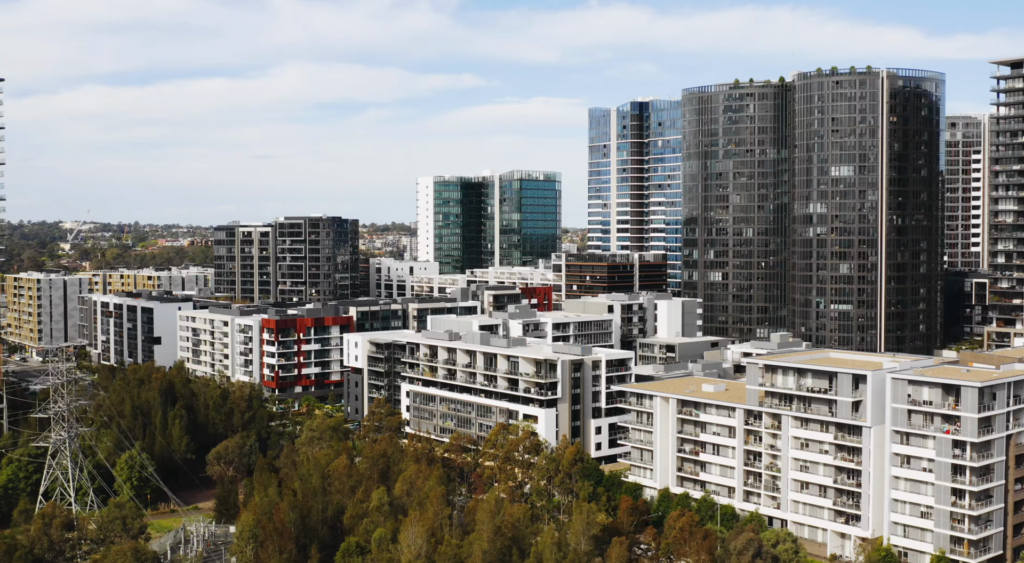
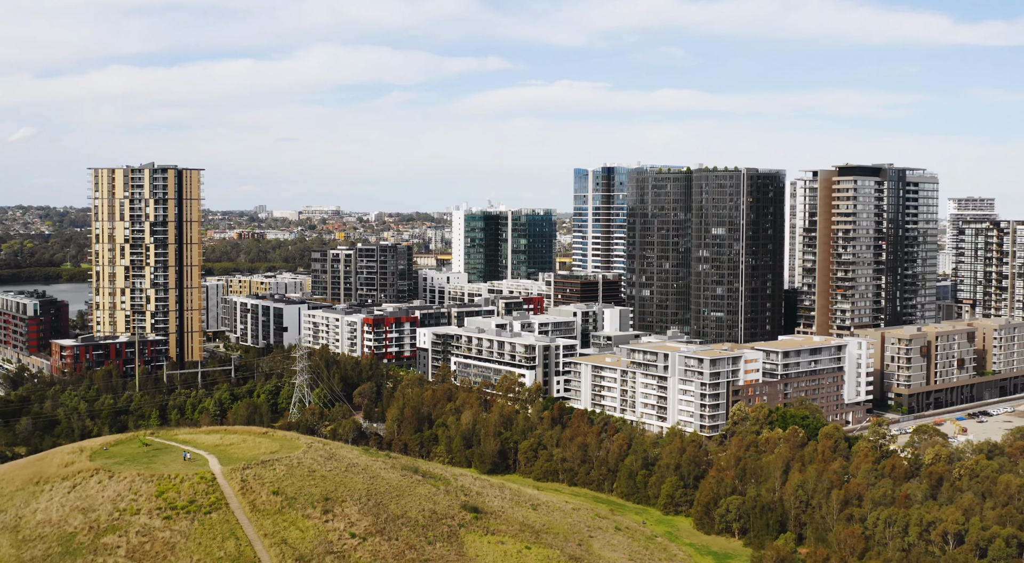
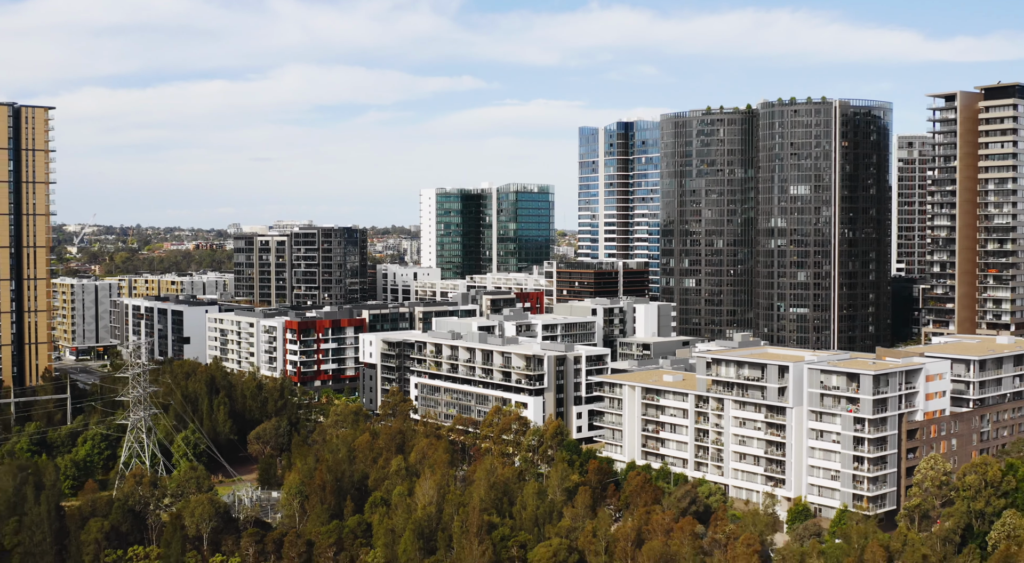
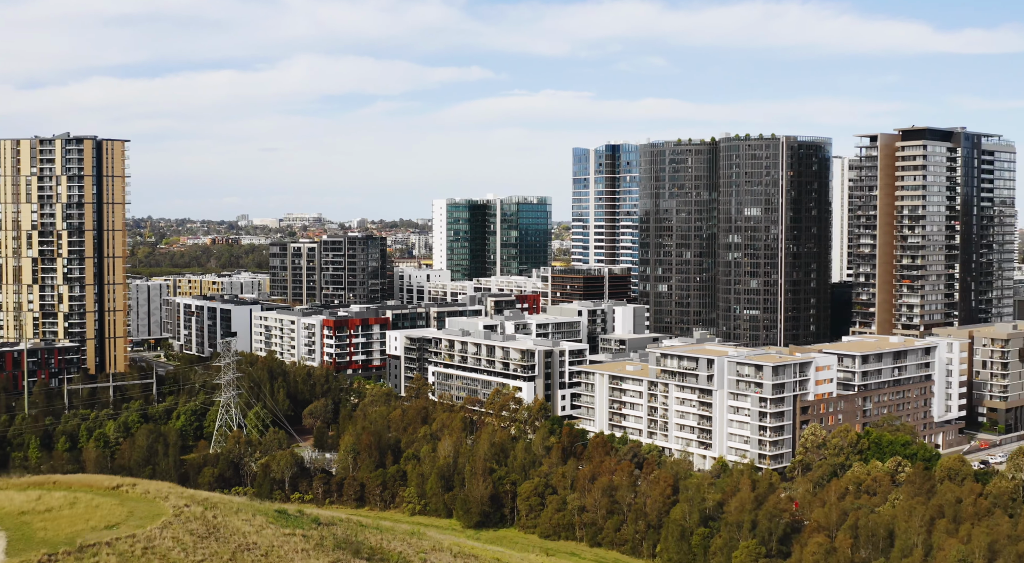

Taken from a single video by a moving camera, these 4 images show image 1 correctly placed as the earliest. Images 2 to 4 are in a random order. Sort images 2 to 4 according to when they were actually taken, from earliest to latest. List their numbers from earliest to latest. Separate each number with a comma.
3, 4, 2
